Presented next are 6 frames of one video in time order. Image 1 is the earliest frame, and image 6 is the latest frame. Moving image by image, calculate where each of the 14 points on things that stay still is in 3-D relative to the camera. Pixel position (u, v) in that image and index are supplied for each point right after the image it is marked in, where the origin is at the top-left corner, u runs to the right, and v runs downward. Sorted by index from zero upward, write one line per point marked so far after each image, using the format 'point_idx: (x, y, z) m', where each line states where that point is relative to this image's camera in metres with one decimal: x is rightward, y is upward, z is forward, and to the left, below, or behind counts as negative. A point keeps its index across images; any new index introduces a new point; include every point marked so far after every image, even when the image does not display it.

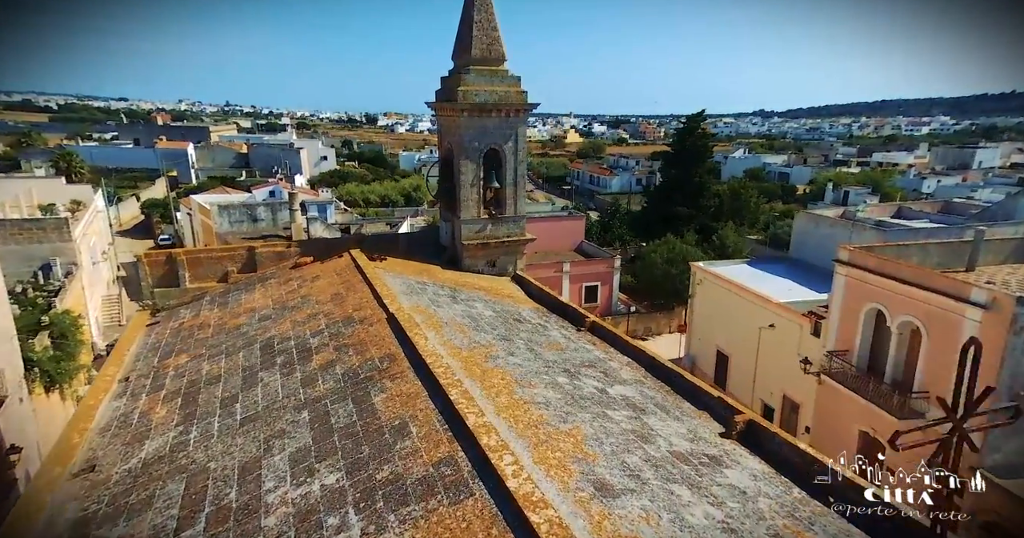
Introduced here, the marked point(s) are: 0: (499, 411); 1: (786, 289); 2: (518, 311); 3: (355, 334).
0: (-0.1, -1.3, +5.4) m
1: (+7.9, -0.6, +16.7) m
2: (+0.1, -0.7, +10.0) m
3: (-2.0, -0.8, +7.4) m
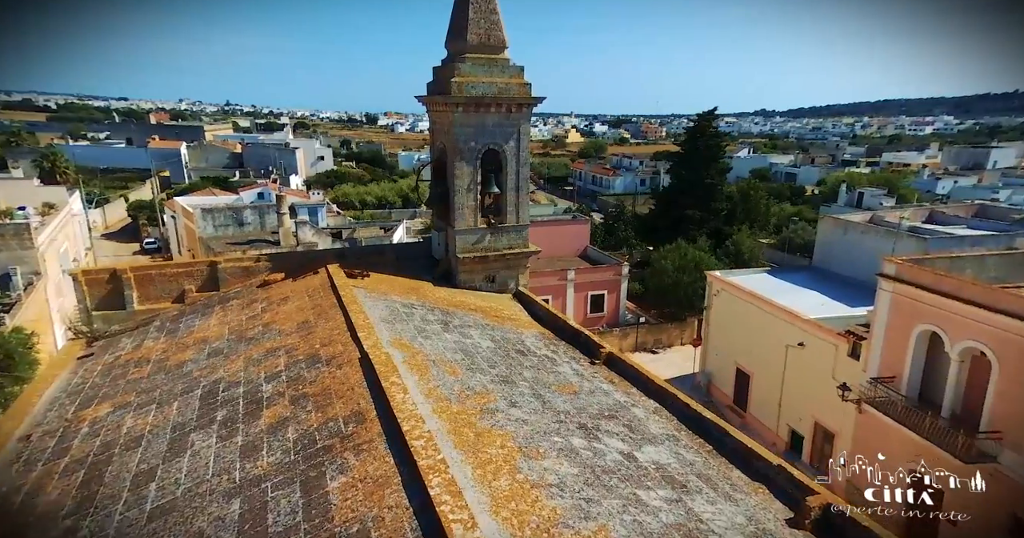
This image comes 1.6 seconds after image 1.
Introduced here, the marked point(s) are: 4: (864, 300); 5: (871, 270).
0: (-0.1, -1.6, +3.9) m
1: (+8.0, -0.9, +15.2) m
2: (+0.1, -1.0, +8.5) m
3: (-2.0, -1.1, +5.9) m
4: (+9.5, -0.8, +15.8) m
5: (+10.2, -0.1, +16.6) m
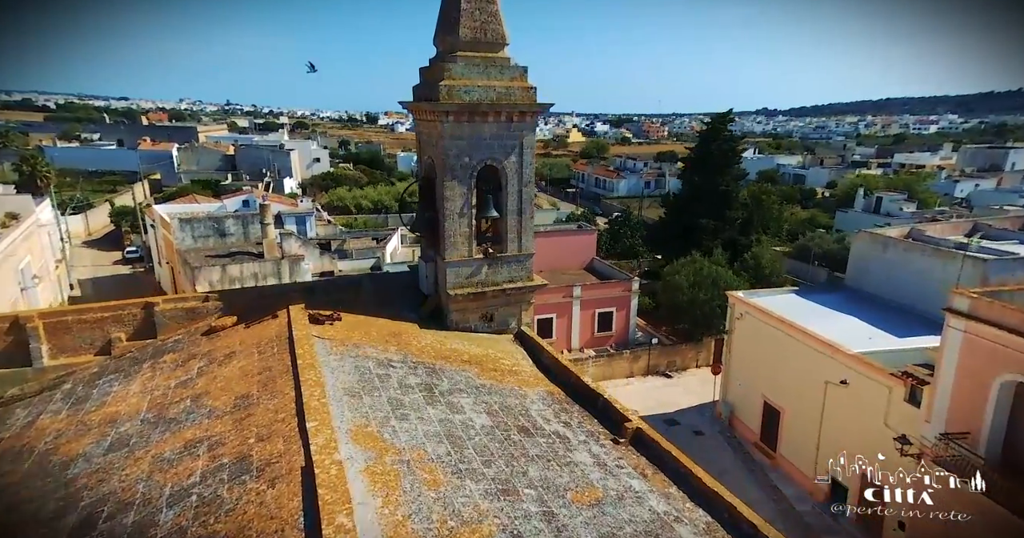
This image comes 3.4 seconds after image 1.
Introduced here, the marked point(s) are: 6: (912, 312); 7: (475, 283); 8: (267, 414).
0: (-0.1, -2.2, +2.2) m
1: (+8.0, -1.4, +13.5) m
2: (+0.1, -1.6, +6.8) m
3: (-2.0, -1.7, +4.2) m
4: (+9.6, -1.4, +14.0) m
5: (+10.3, -0.6, +14.9) m
6: (+10.1, -1.1, +14.8) m
7: (-0.6, -0.2, +8.9) m
8: (-2.3, -1.3, +5.4) m
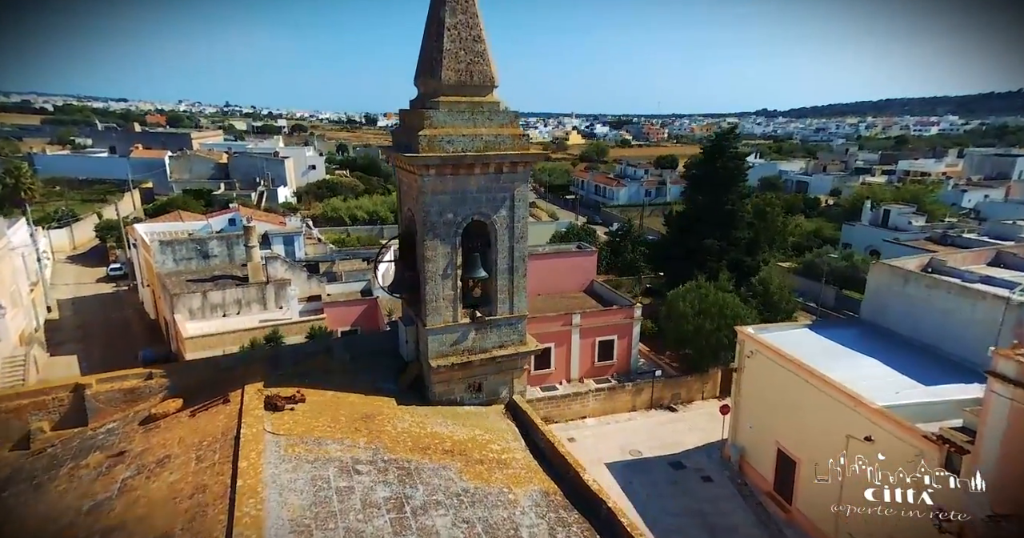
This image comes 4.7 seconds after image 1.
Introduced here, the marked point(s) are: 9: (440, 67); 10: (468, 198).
0: (-0.2, -3.1, +1.1) m
1: (+7.9, -2.3, +12.4) m
2: (0.0, -2.5, +5.7) m
3: (-2.1, -2.6, +3.1) m
4: (+9.4, -2.3, +13.0) m
5: (+10.1, -1.5, +13.8) m
6: (+10.0, -2.0, +13.7) m
7: (-0.7, -1.1, +7.9) m
8: (-2.4, -2.2, +4.3) m
9: (-0.9, +2.5, +7.1) m
10: (-0.6, +0.9, +7.4) m
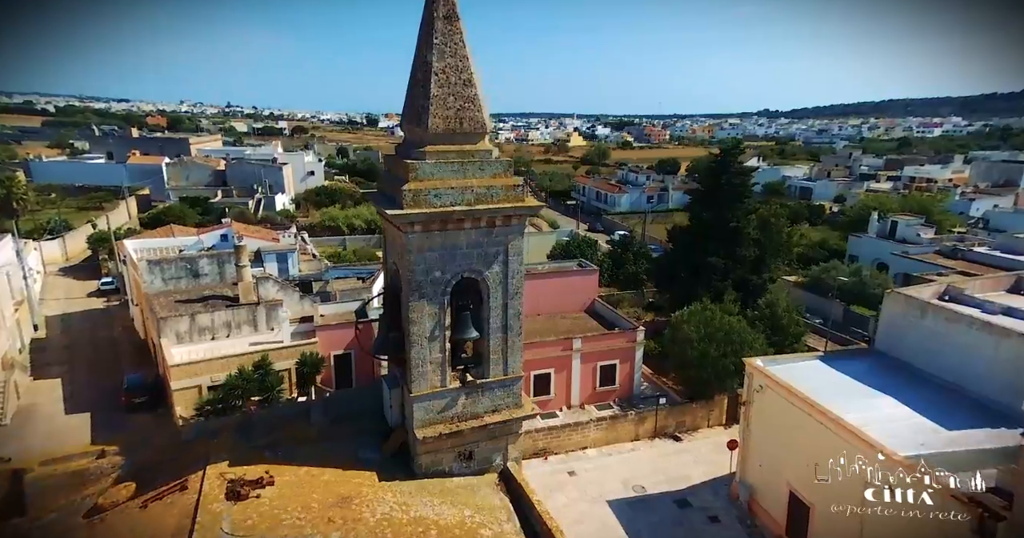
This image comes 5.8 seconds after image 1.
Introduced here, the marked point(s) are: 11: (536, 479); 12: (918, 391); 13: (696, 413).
0: (-0.3, -3.8, +0.4) m
1: (+7.8, -3.1, +11.7) m
2: (-0.1, -3.2, +5.0) m
3: (-2.2, -3.3, +2.4) m
4: (+9.4, -3.0, +12.2) m
5: (+10.1, -2.3, +13.1) m
6: (+9.9, -2.7, +13.0) m
7: (-0.8, -1.8, +7.2) m
8: (-2.5, -3.0, +3.6) m
9: (-1.0, +1.8, +6.4) m
10: (-0.6, +0.2, +6.7) m
11: (+0.7, -5.8, +16.0) m
12: (+9.2, -2.8, +13.1) m
13: (+5.8, -4.6, +18.4) m
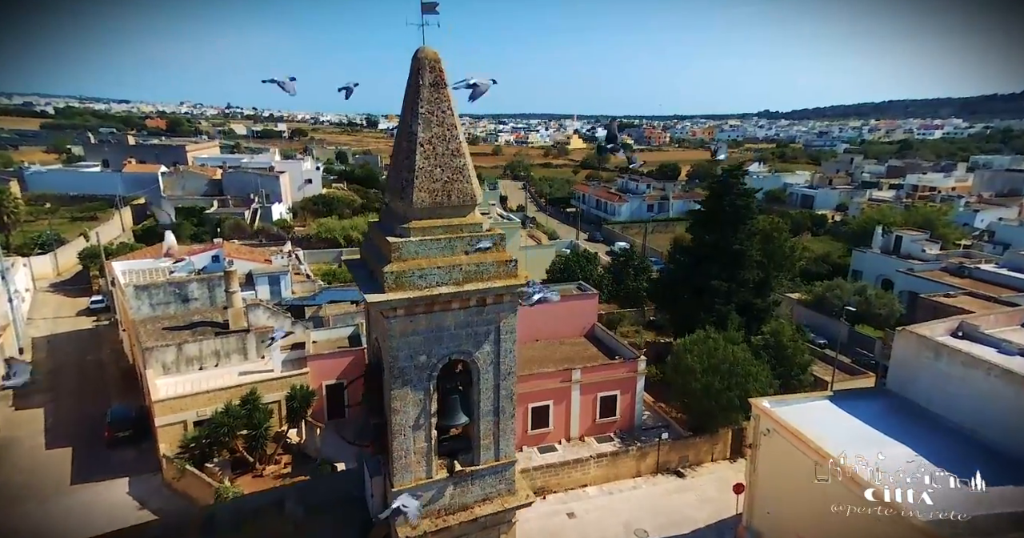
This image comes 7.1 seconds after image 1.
0: (-0.4, -4.7, -0.2) m
1: (+7.7, -4.0, +11.1) m
2: (-0.2, -4.1, +4.4) m
3: (-2.3, -4.2, +1.8) m
4: (+9.3, -3.9, +11.6) m
5: (+10.0, -3.2, +12.5) m
6: (+9.9, -3.6, +12.4) m
7: (-0.9, -2.7, +6.6) m
8: (-2.6, -3.9, +3.0) m
9: (-1.0, +0.9, +5.8) m
10: (-0.7, -0.7, +6.1) m
11: (+0.6, -6.7, +15.4) m
12: (+9.1, -3.7, +12.5) m
13: (+5.8, -5.5, +17.8) m
